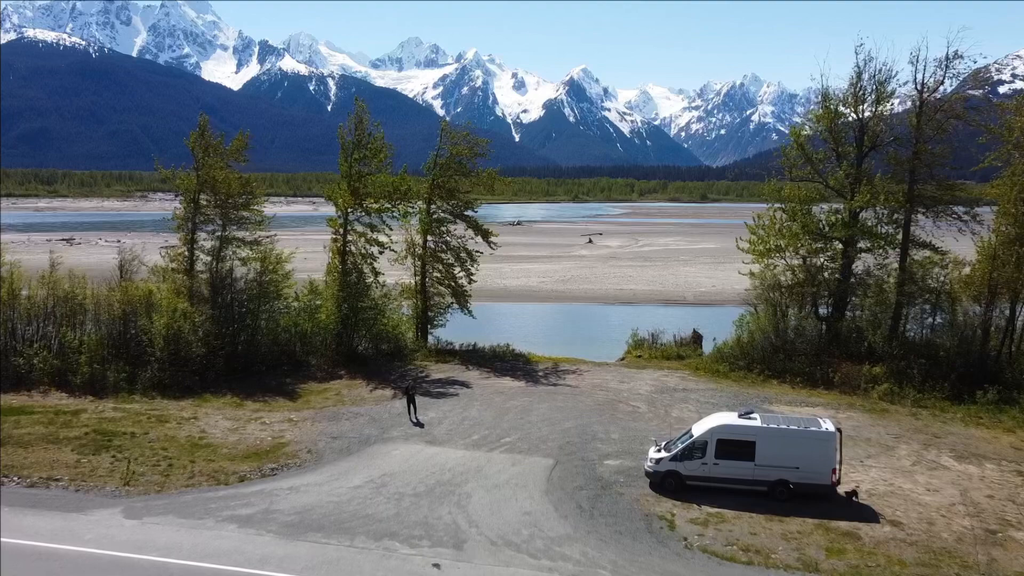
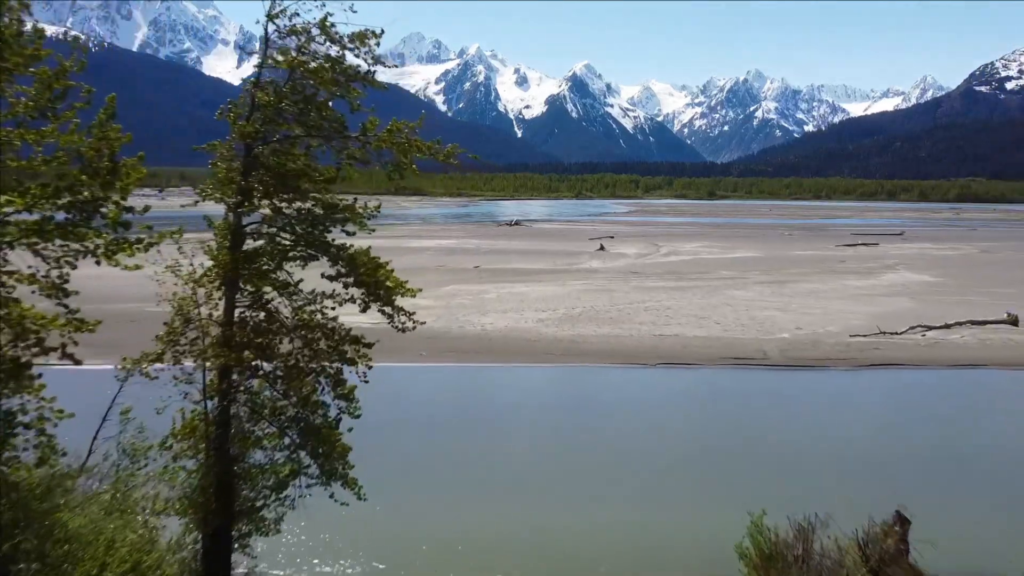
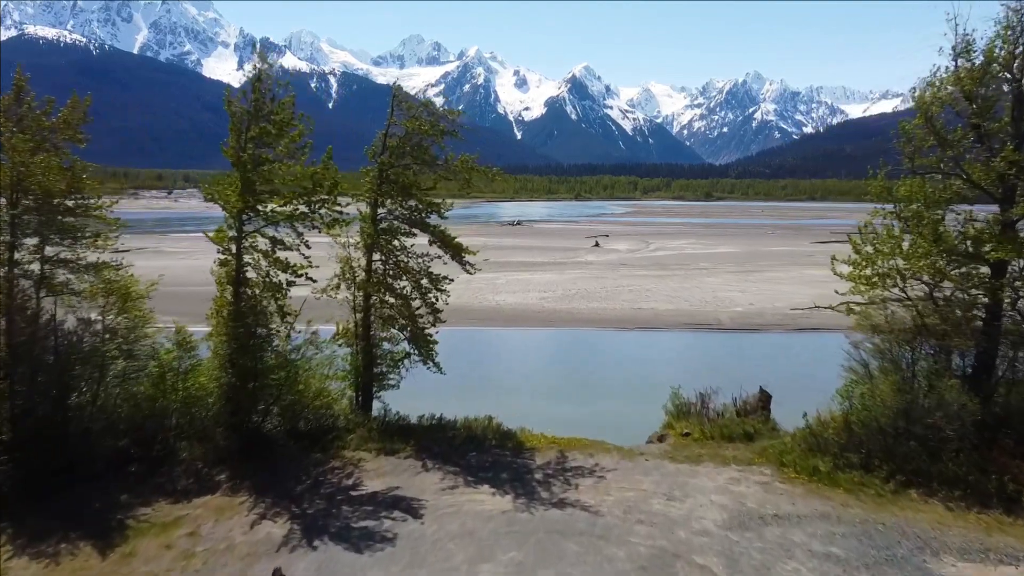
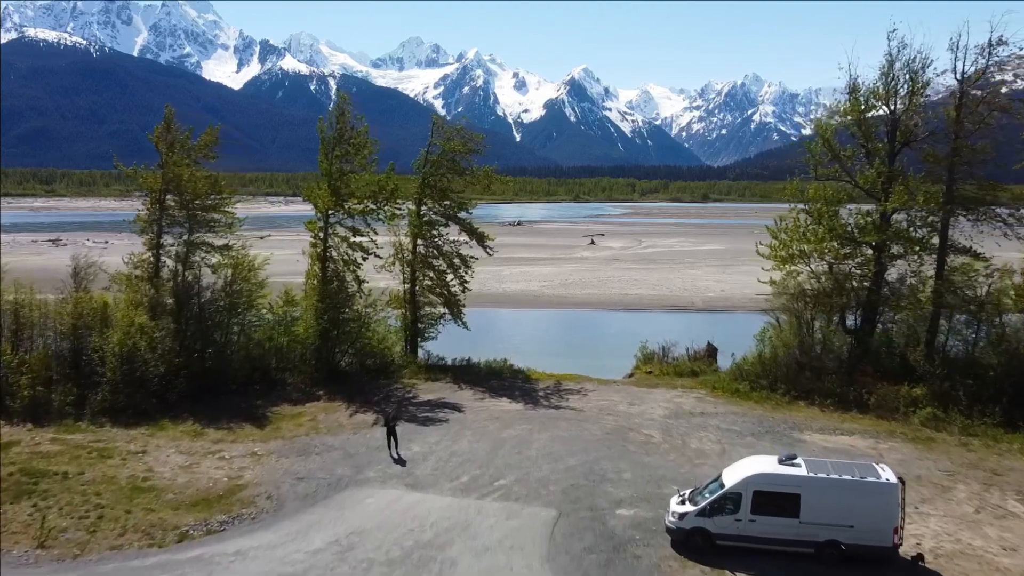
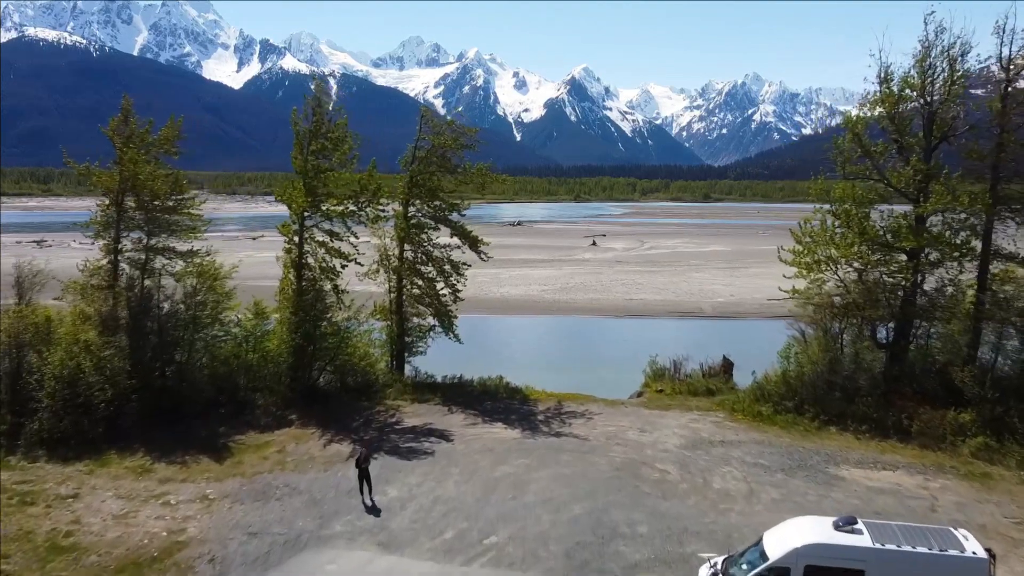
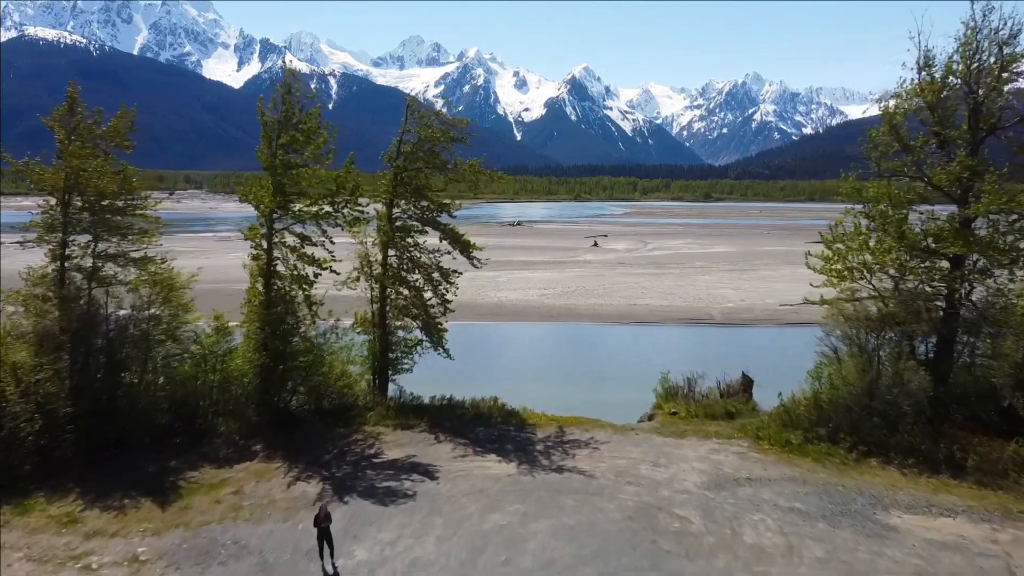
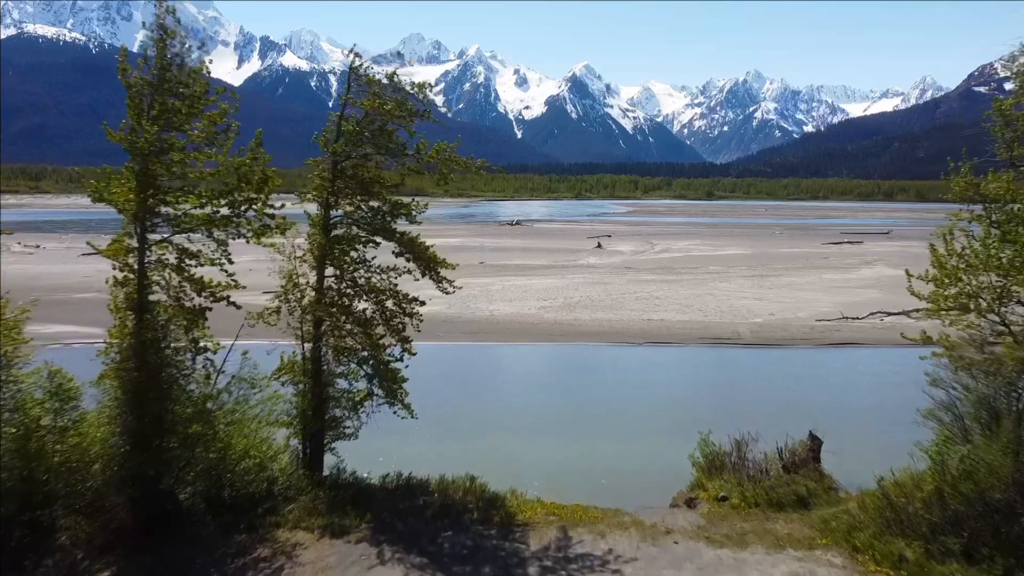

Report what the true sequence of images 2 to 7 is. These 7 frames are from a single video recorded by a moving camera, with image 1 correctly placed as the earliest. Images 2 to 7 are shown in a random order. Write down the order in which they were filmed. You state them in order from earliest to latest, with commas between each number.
4, 5, 6, 3, 7, 2
